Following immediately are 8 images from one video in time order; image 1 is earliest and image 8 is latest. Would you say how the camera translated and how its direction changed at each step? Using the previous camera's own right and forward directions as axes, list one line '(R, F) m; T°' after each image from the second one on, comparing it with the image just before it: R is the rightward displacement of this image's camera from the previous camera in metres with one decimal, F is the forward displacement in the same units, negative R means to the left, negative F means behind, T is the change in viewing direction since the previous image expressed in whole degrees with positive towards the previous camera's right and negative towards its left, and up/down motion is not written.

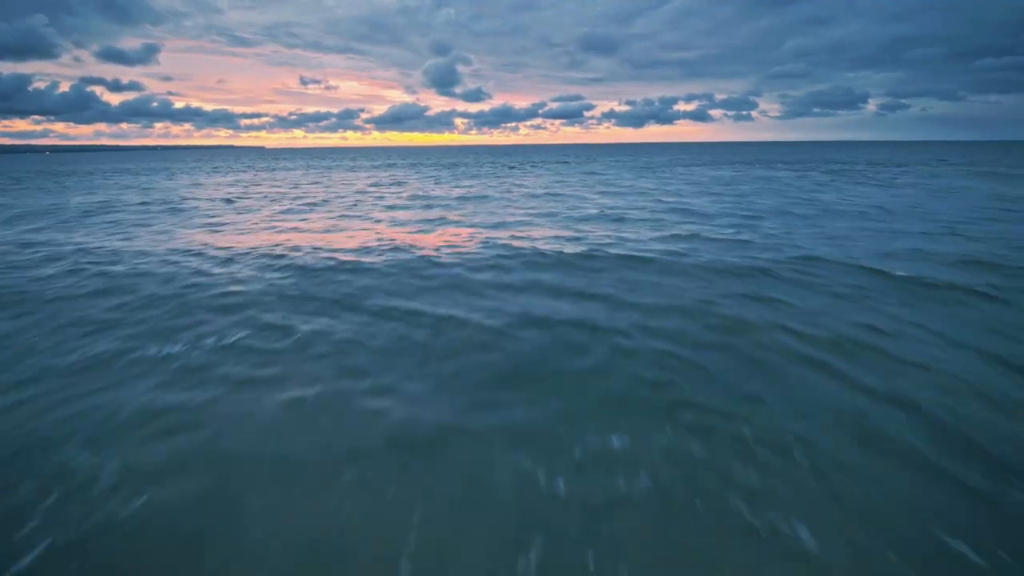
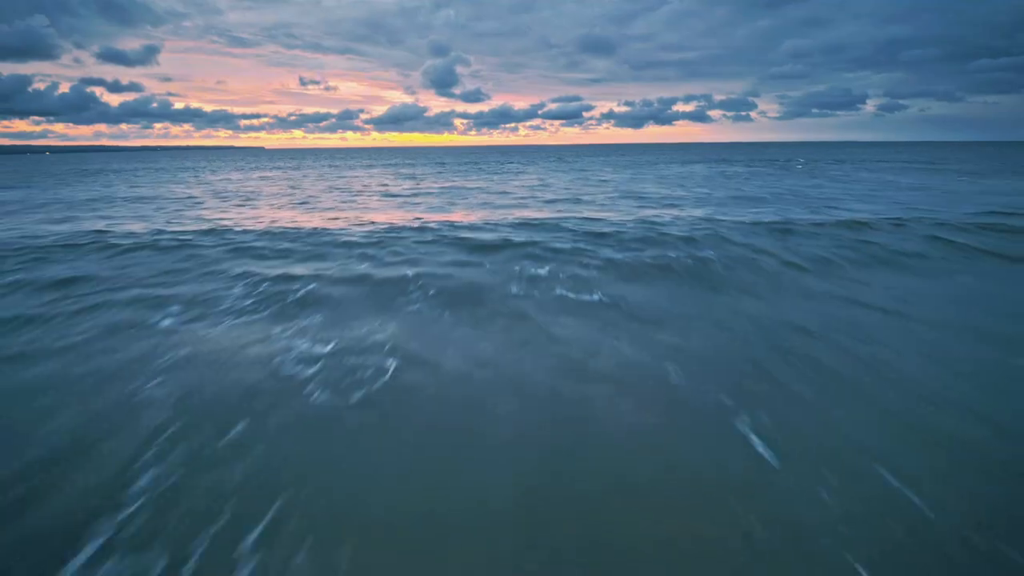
(-0.1, -5.5) m; 0°
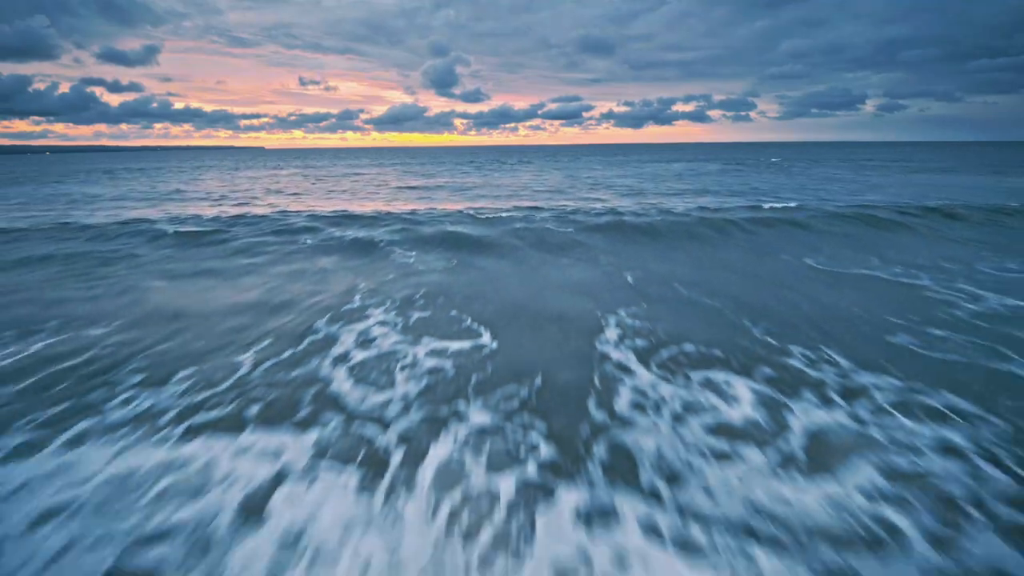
(-0.1, -4.0) m; 0°
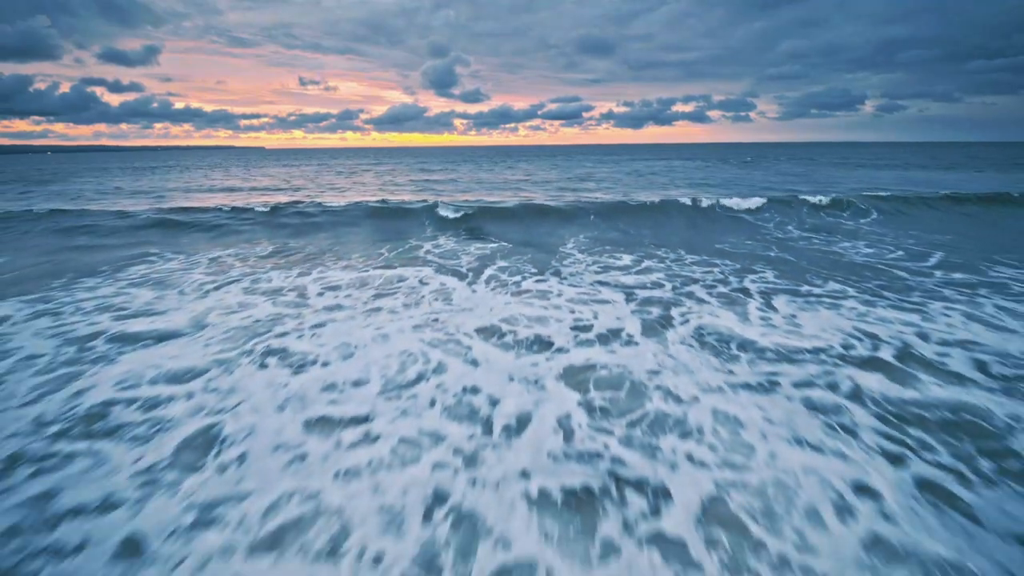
(-0.1, -4.5) m; 0°
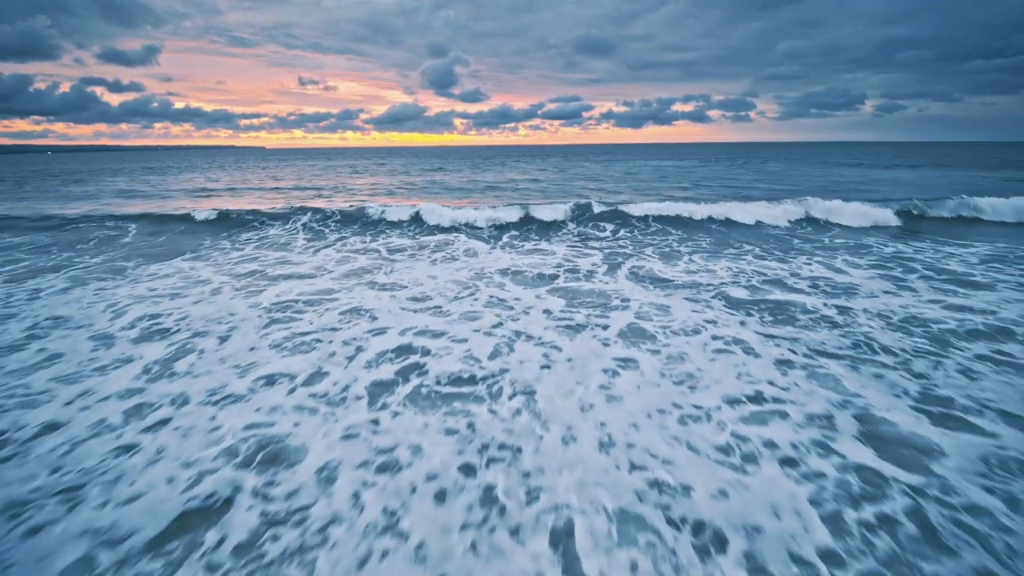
(-0.3, -3.2) m; 0°
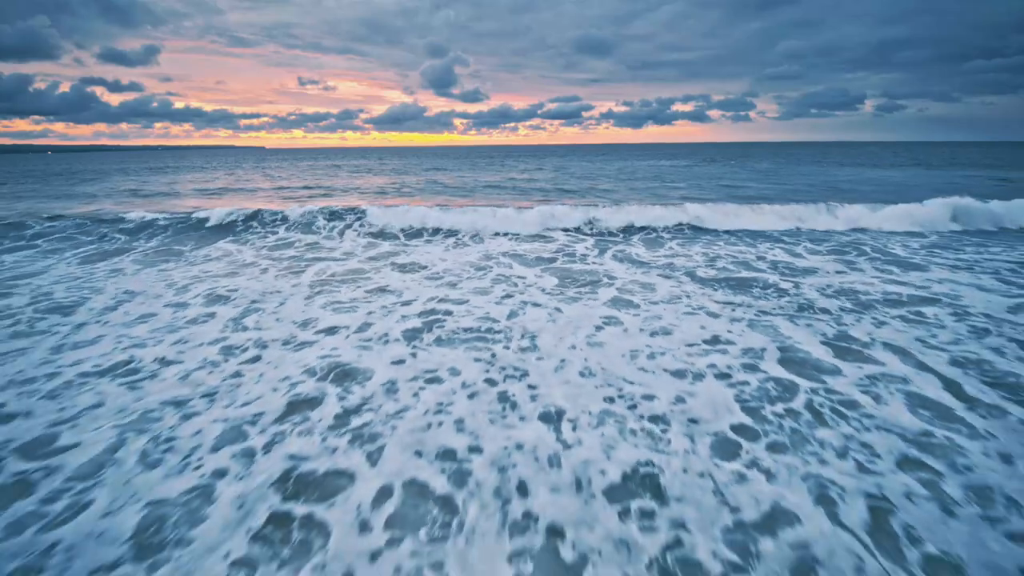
(-0.1, -1.3) m; 0°
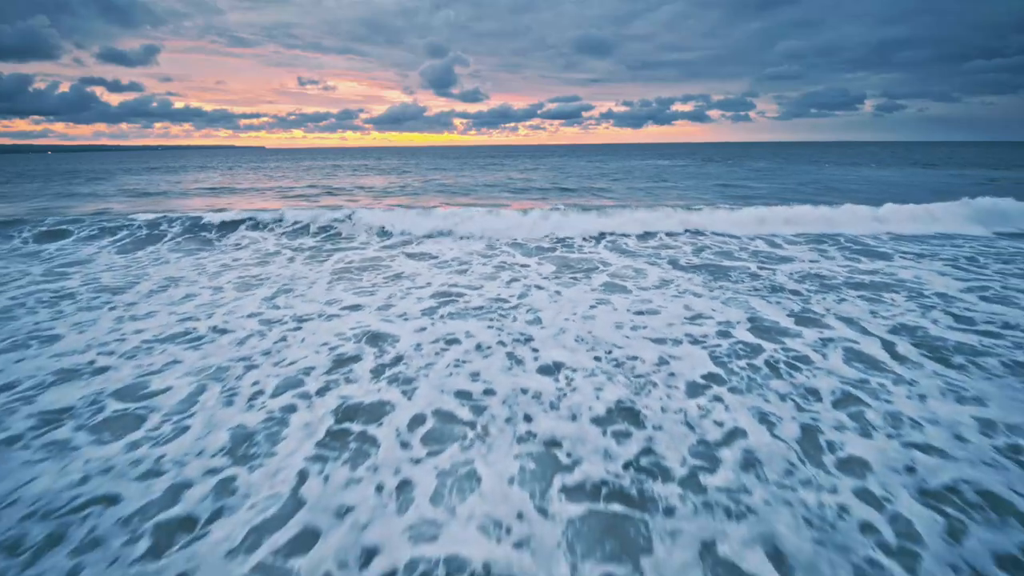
(-0.1, -0.9) m; 0°
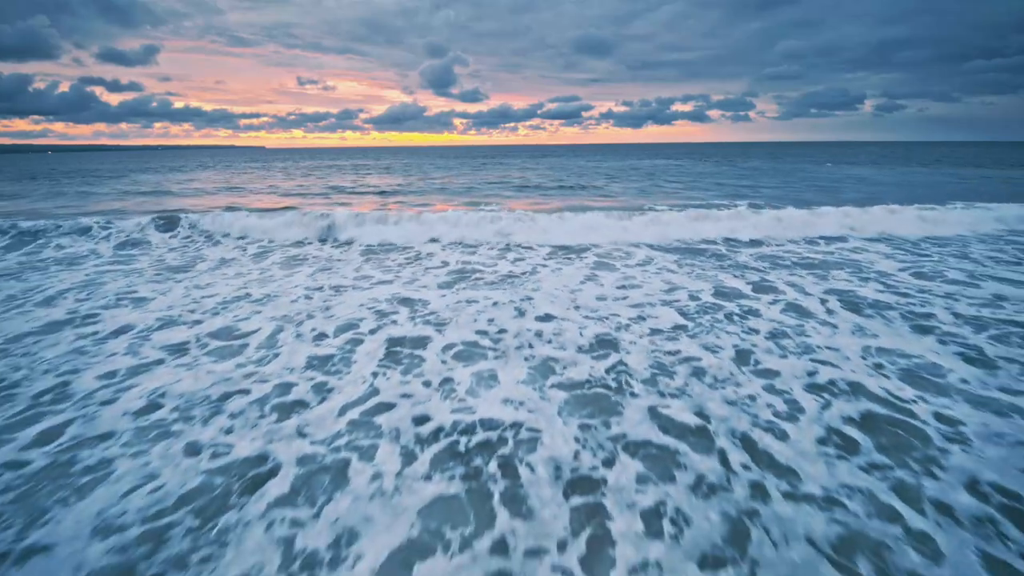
(-0.1, -1.5) m; 0°
